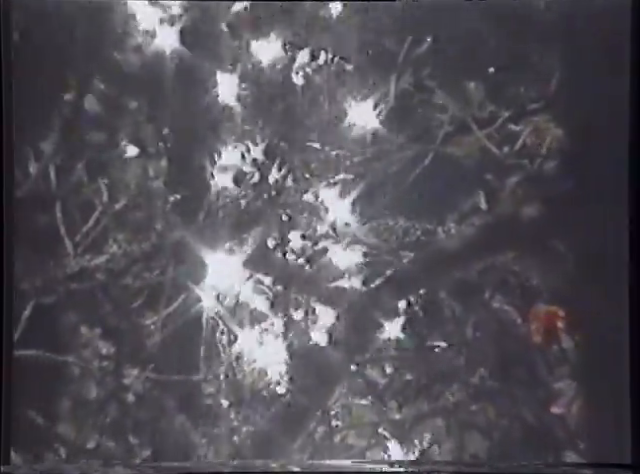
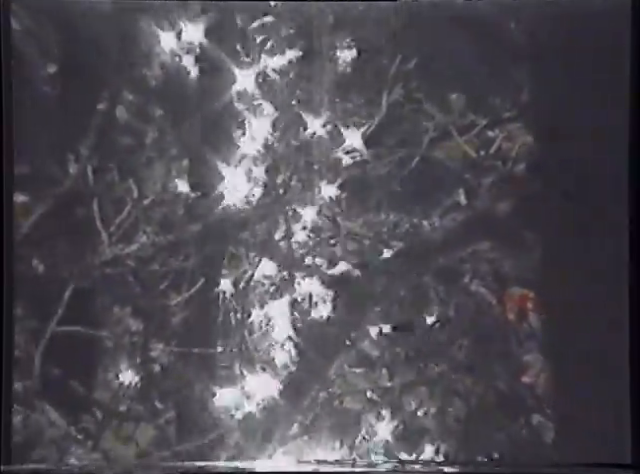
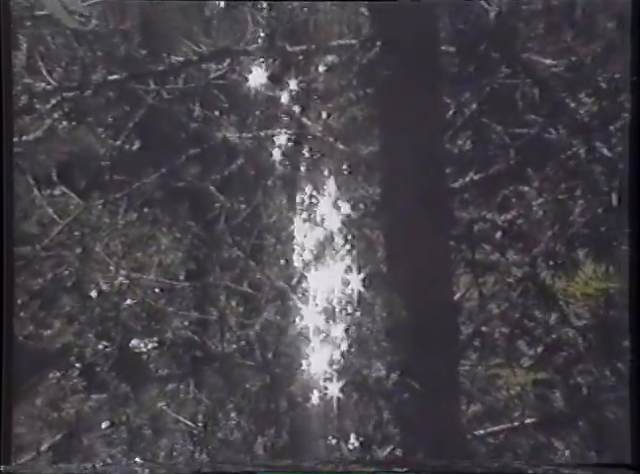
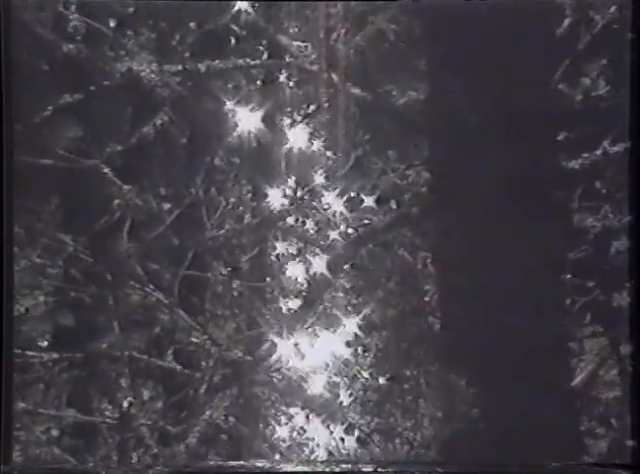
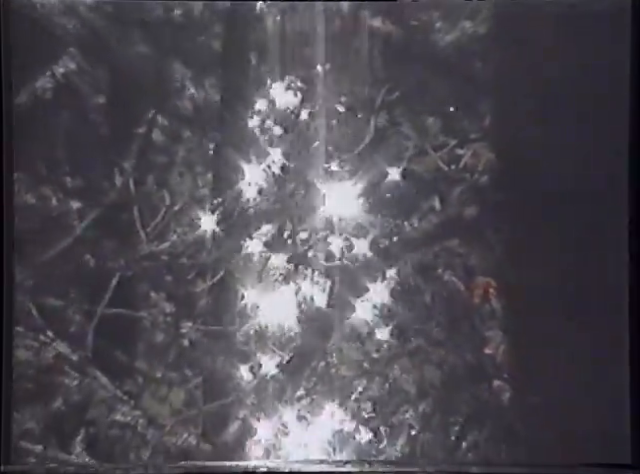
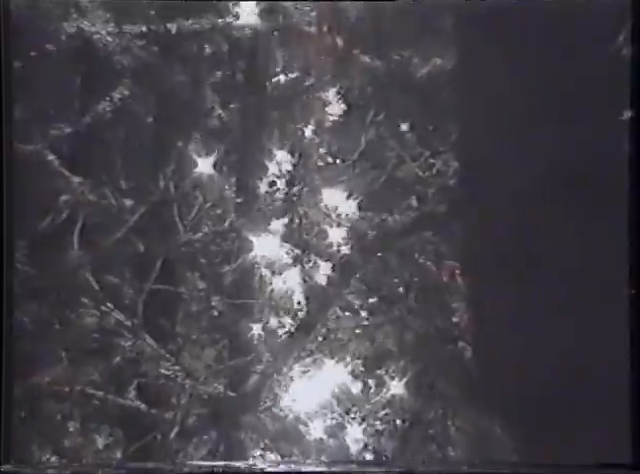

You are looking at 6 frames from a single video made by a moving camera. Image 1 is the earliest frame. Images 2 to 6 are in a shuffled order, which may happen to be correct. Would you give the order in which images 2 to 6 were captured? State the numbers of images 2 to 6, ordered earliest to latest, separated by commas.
2, 5, 6, 4, 3
